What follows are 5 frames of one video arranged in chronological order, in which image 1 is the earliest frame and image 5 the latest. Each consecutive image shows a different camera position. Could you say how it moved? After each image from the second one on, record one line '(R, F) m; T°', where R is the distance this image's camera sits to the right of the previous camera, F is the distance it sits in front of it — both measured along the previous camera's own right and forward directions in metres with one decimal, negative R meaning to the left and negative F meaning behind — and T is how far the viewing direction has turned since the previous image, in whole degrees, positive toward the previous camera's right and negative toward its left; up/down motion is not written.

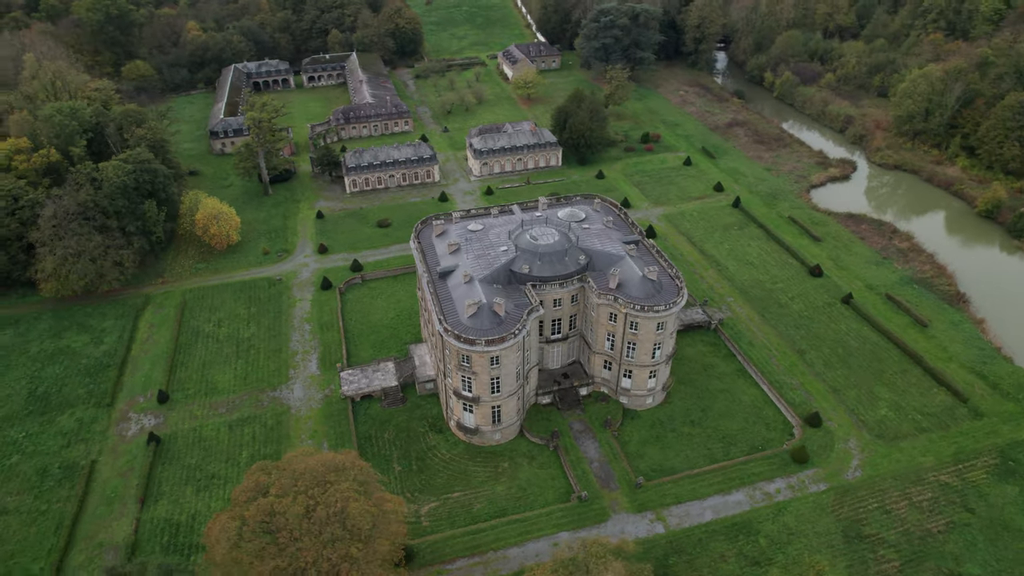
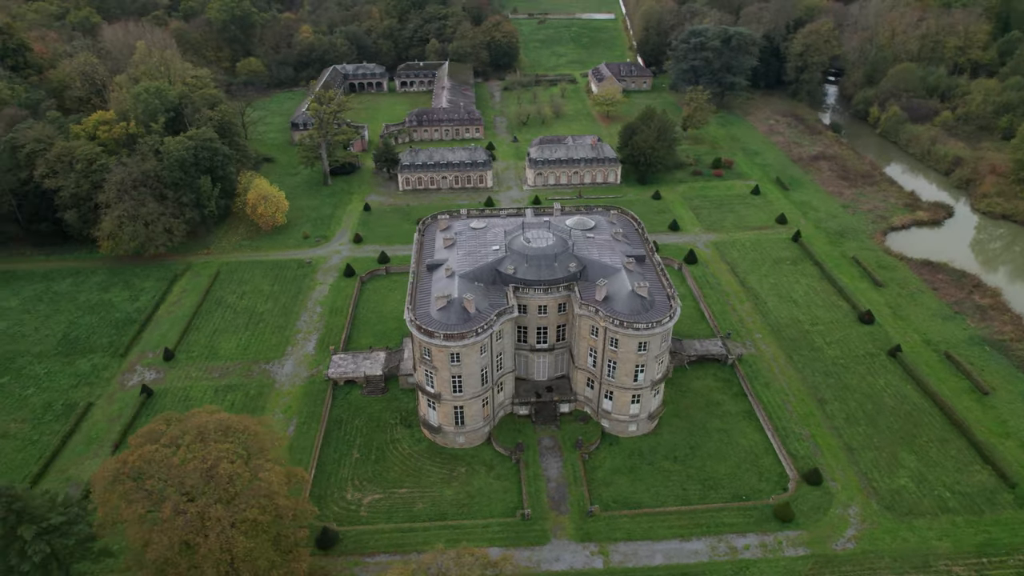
(+11.5, +3.3) m; -10°
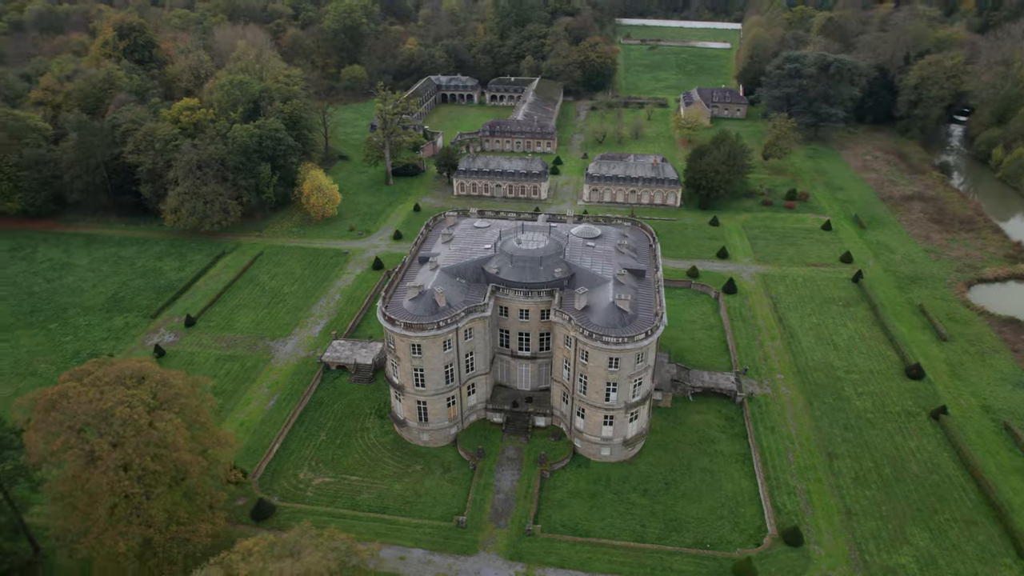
(+11.4, +3.1) m; -10°
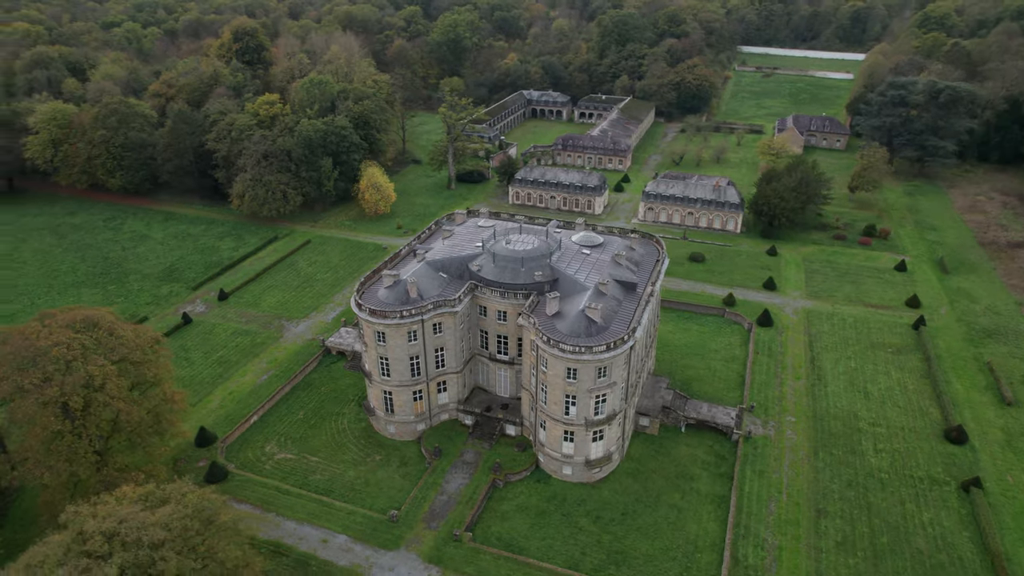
(+11.4, +2.8) m; -11°
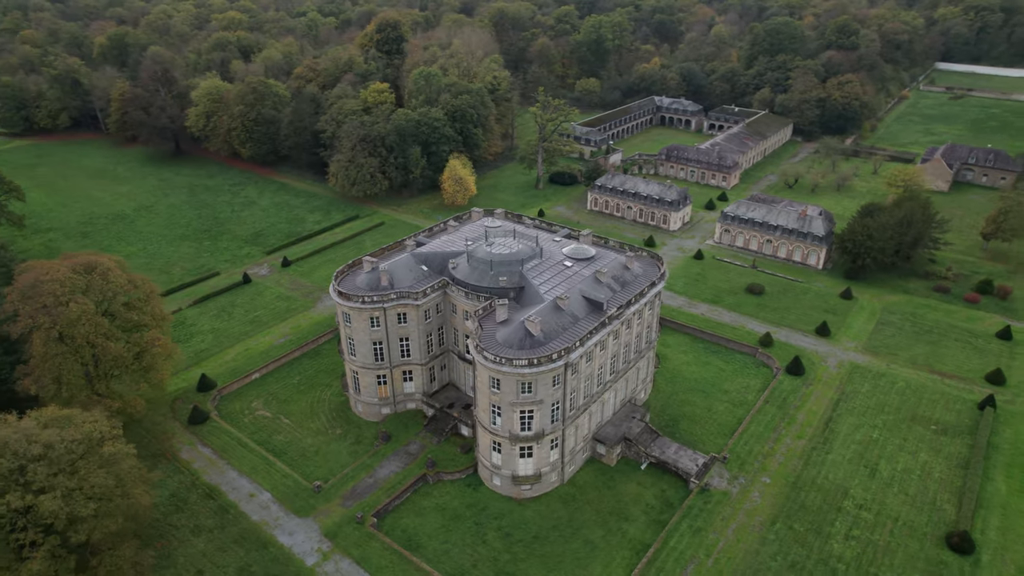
(+16.0, +2.6) m; -15°
